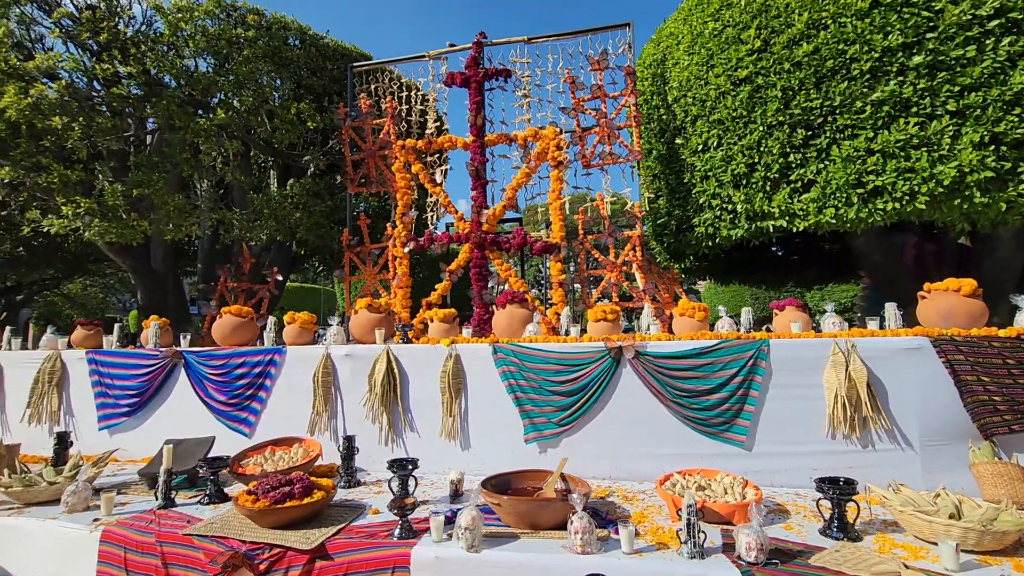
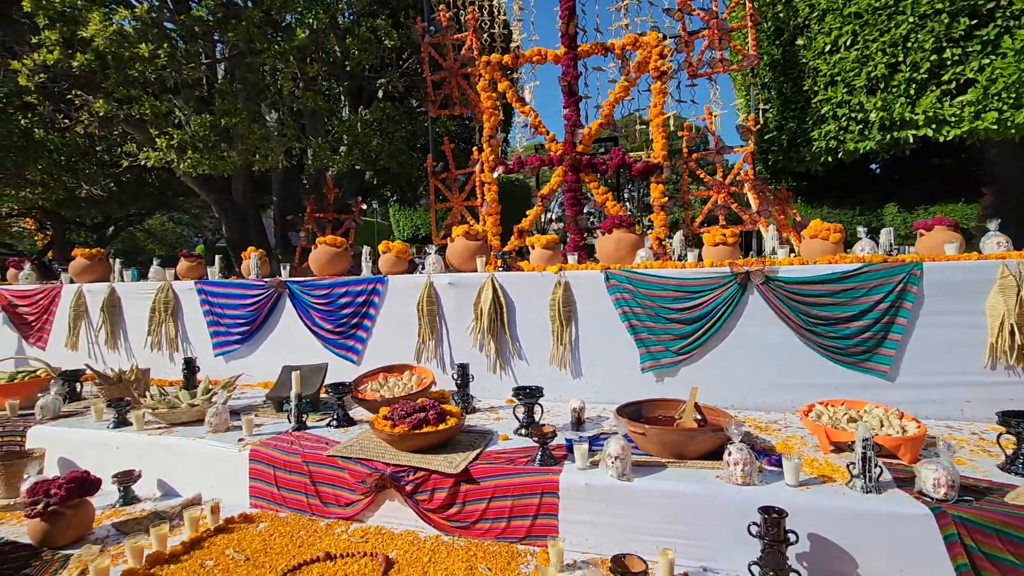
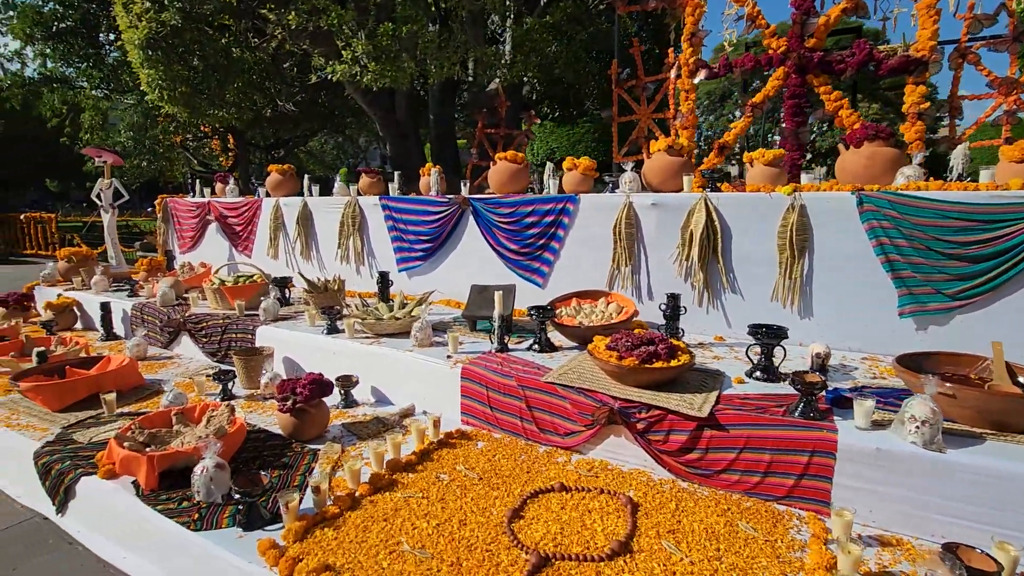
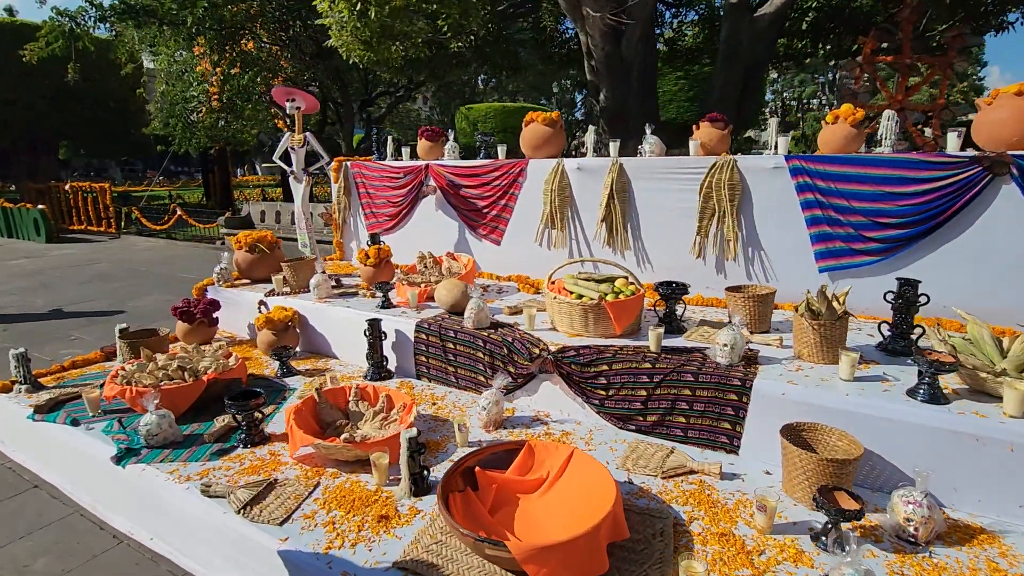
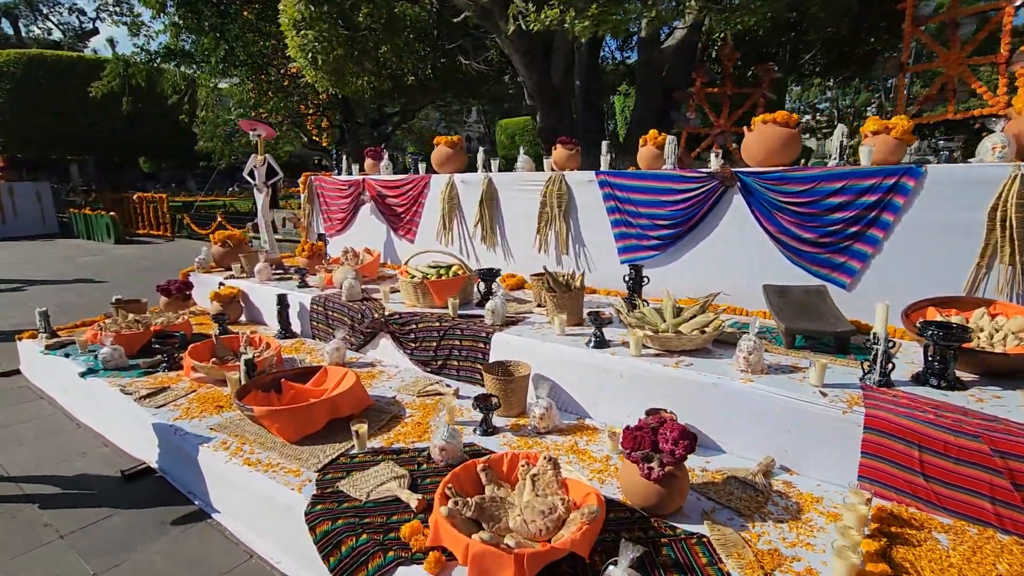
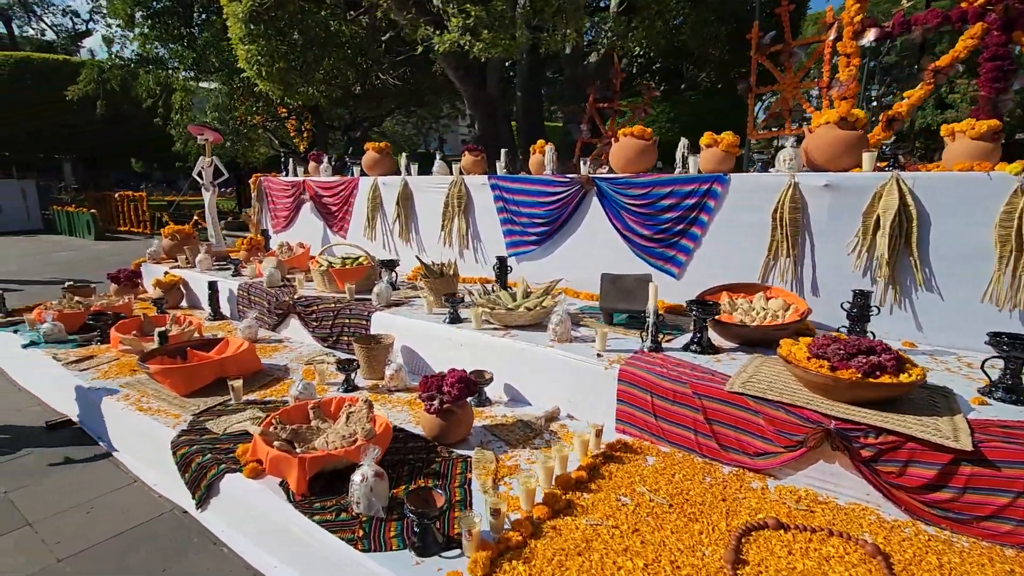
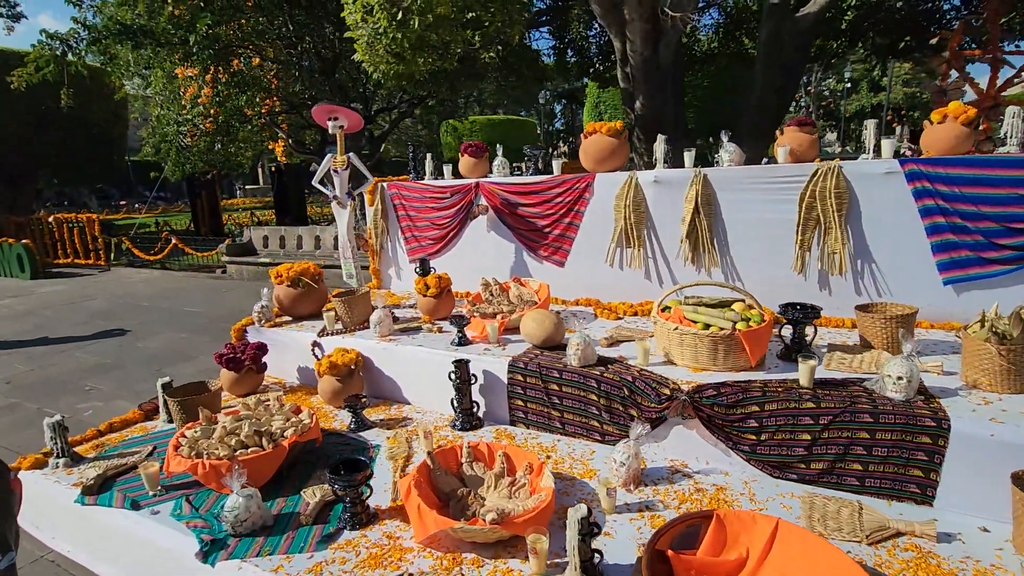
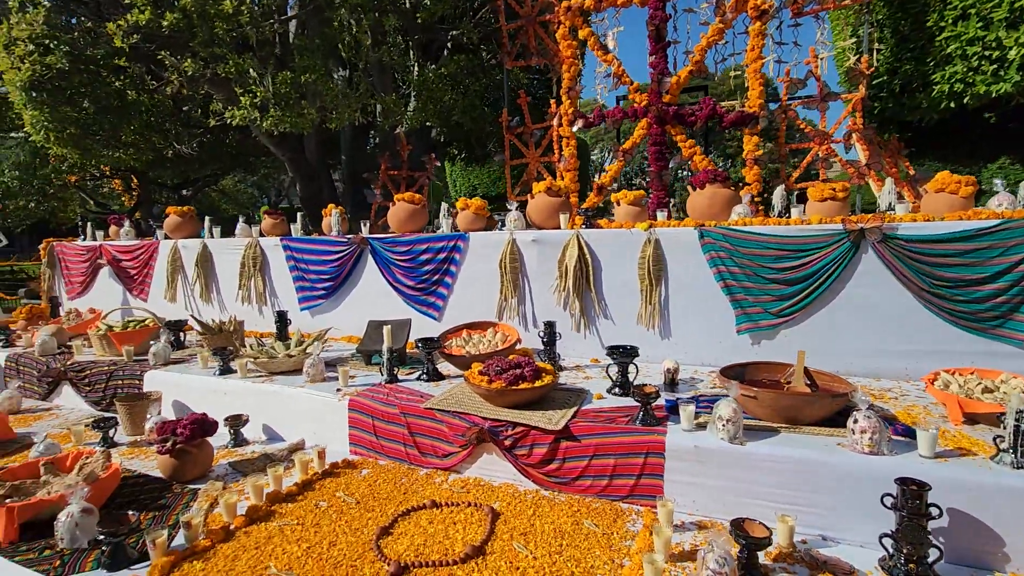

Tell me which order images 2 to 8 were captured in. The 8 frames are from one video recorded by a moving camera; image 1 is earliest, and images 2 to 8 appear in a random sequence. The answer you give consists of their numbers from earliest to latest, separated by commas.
2, 8, 3, 6, 5, 4, 7
